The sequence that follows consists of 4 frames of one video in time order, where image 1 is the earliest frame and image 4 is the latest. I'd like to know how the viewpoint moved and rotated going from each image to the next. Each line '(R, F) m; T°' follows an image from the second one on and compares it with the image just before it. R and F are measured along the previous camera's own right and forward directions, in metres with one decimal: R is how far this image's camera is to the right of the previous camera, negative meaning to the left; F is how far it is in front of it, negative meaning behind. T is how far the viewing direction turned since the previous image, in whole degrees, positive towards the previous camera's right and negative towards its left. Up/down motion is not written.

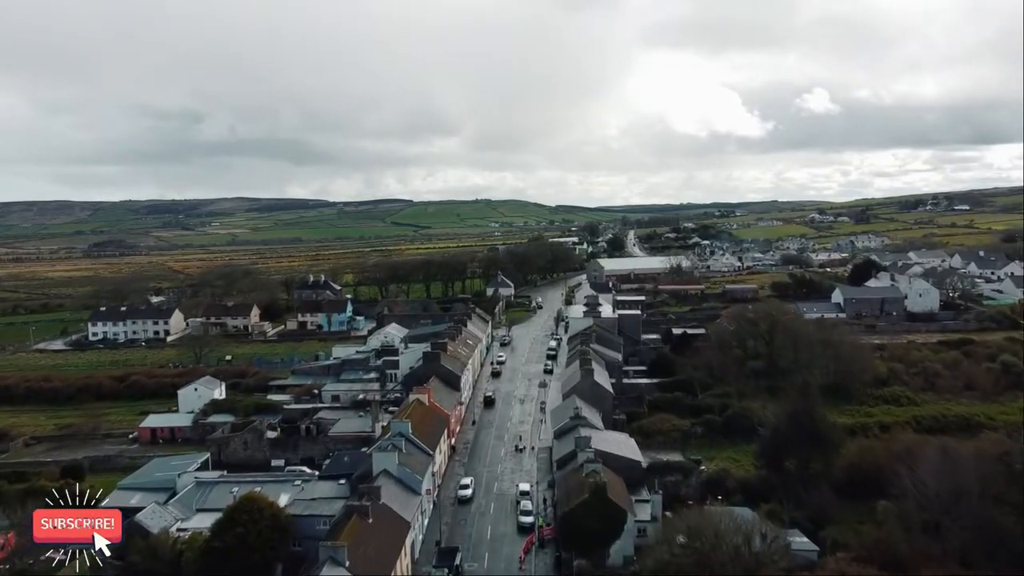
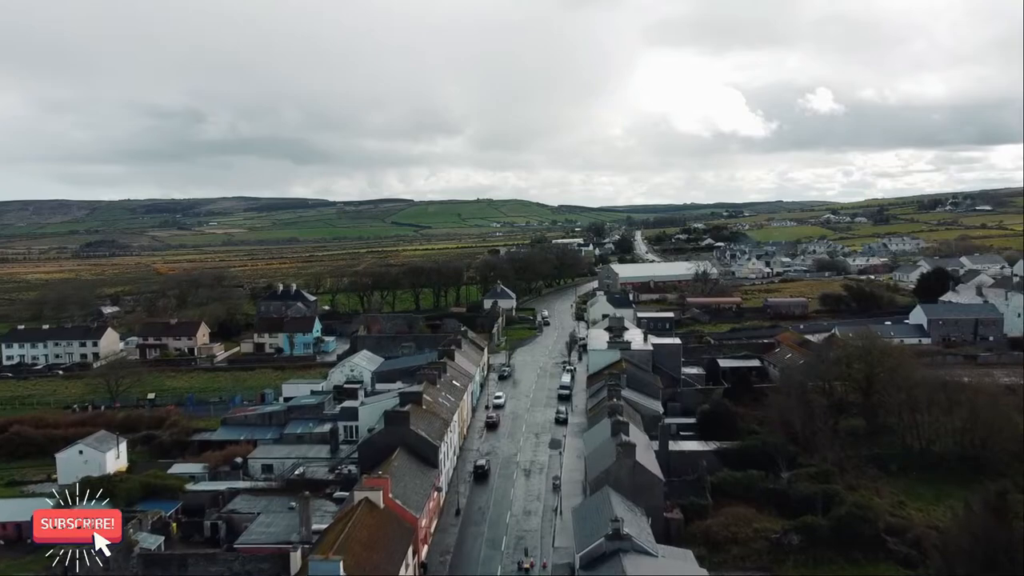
(0.0, +12.7) m; 0°
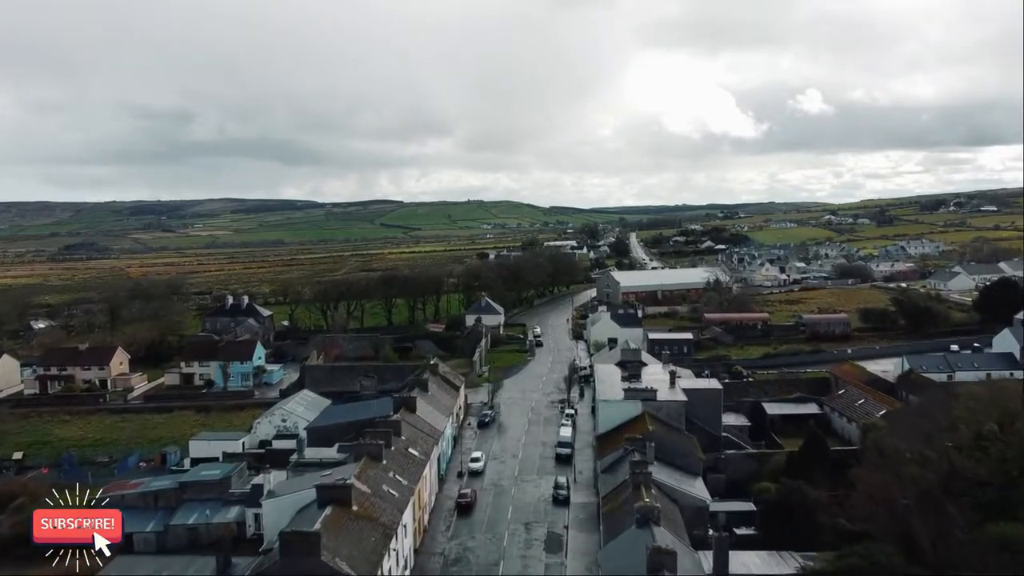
(+0.4, +10.9) m; +1°
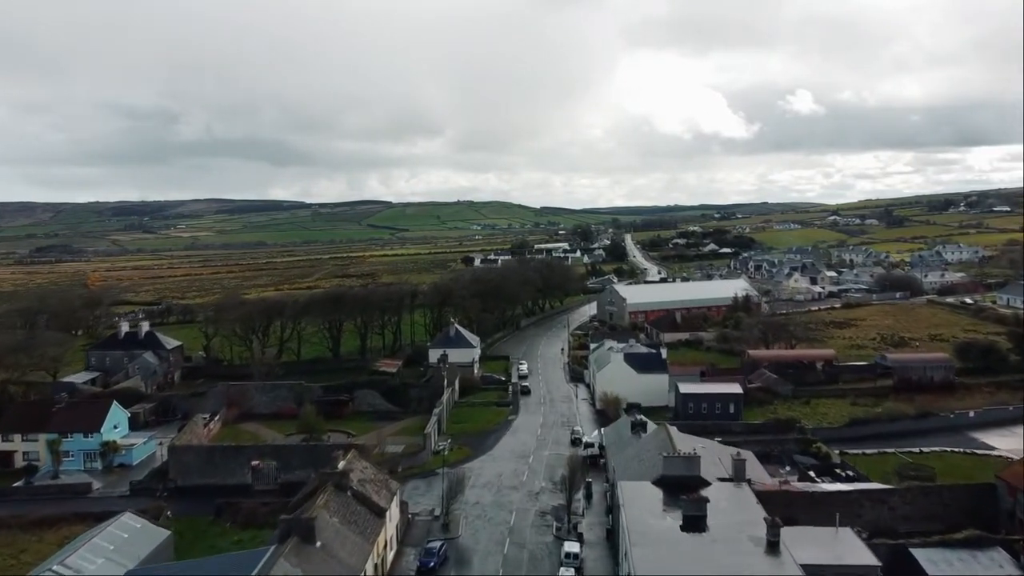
(+0.8, +15.5) m; +1°
